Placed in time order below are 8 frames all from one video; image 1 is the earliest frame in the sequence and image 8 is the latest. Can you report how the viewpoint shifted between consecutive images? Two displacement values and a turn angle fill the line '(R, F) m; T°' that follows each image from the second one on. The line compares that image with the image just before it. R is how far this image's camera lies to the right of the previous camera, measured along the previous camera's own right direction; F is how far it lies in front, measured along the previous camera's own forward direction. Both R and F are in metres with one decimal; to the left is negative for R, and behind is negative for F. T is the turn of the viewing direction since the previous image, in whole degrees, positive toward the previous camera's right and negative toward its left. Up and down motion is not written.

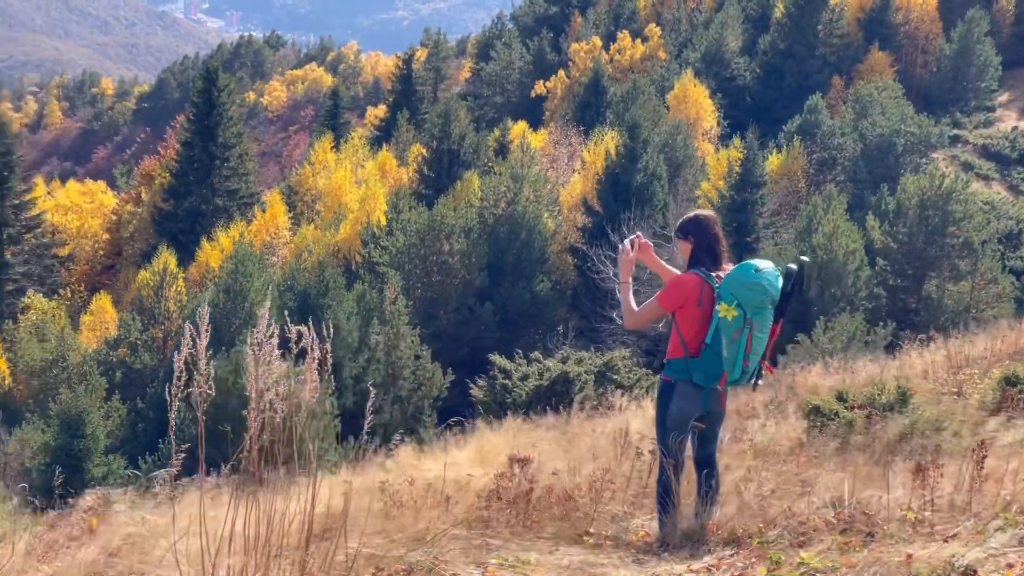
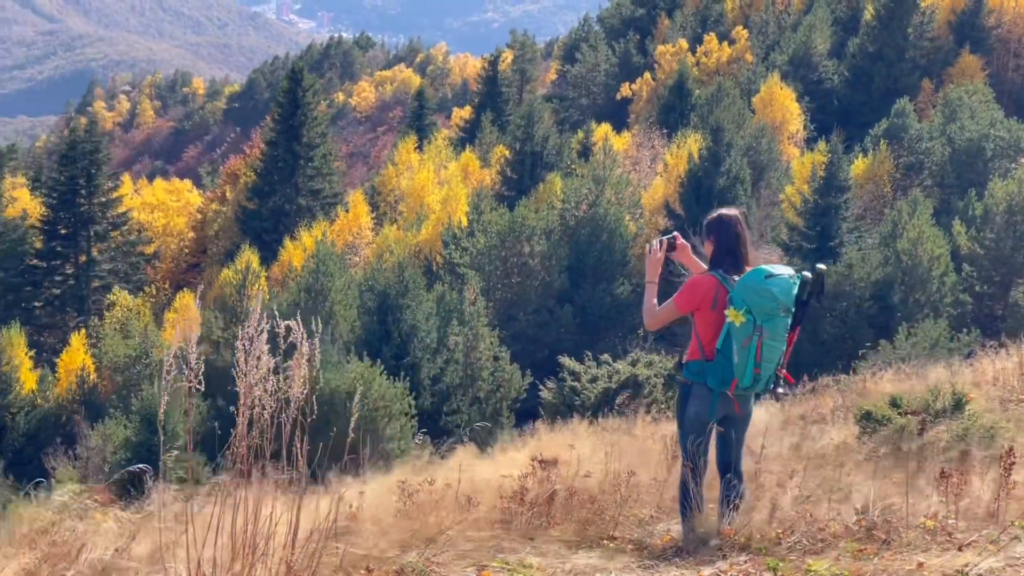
(+0.2, 0.0) m; -5°
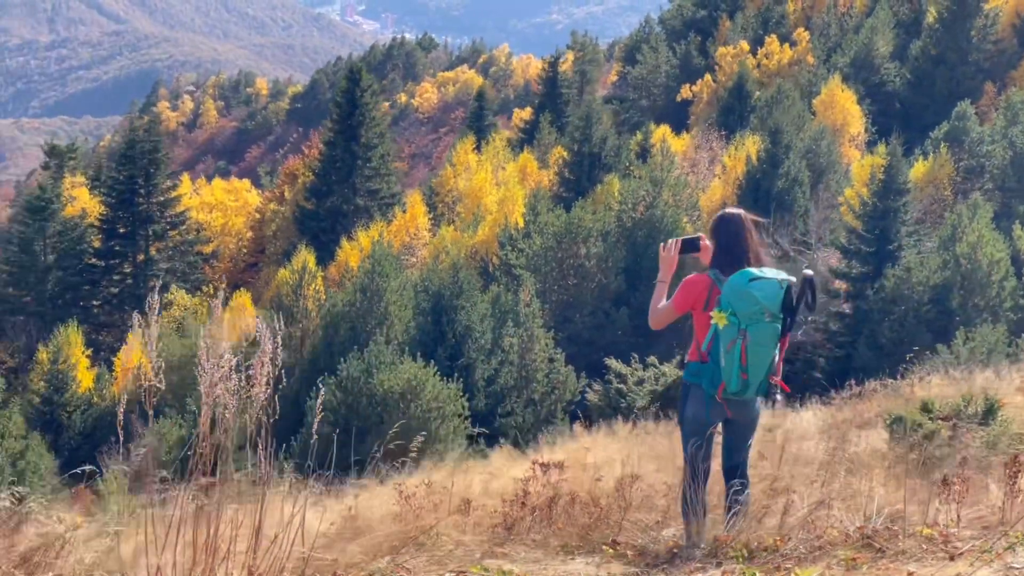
(+0.2, 0.0) m; -3°
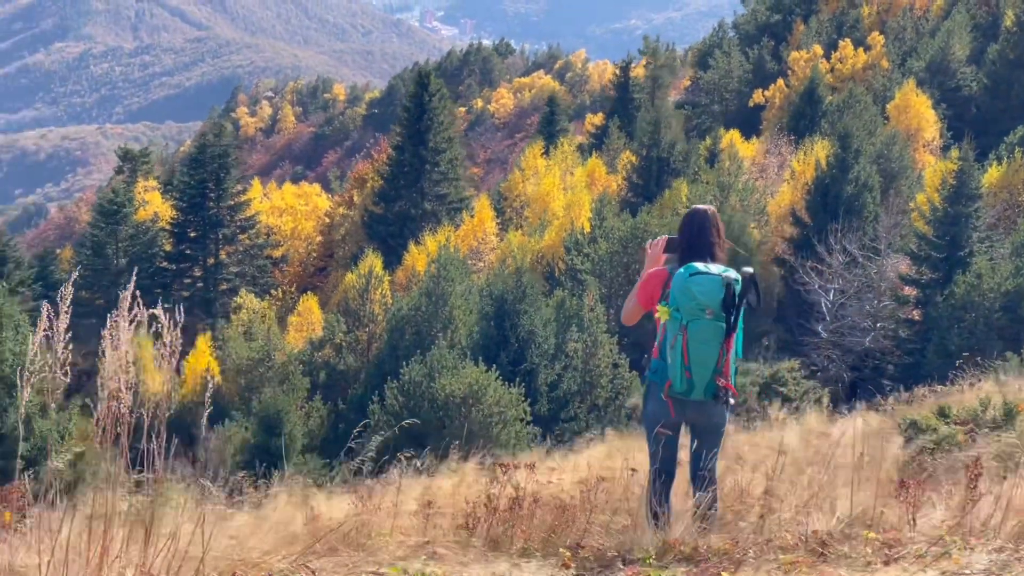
(+0.3, 0.0) m; -4°
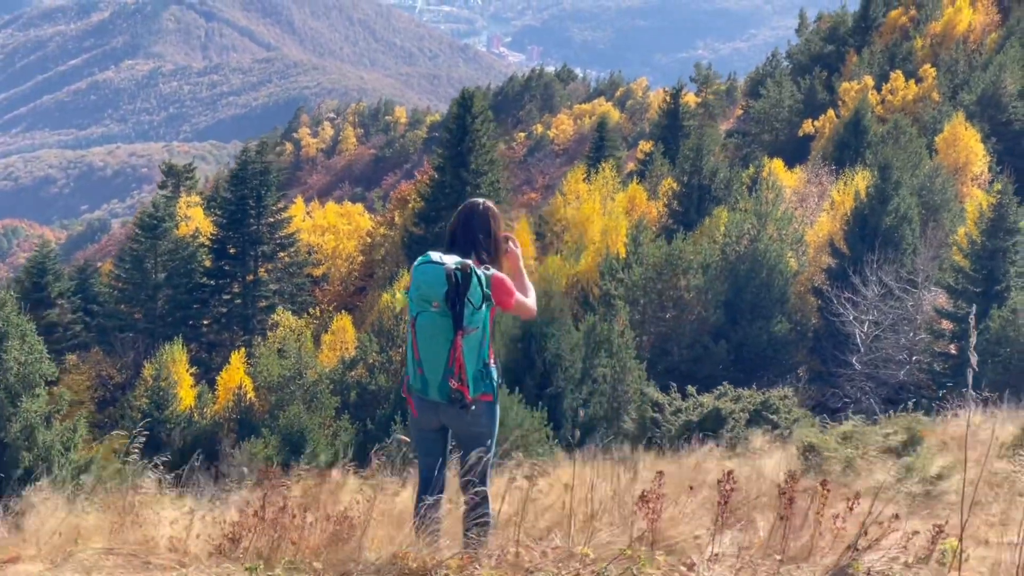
(+0.7, +0.2) m; -1°
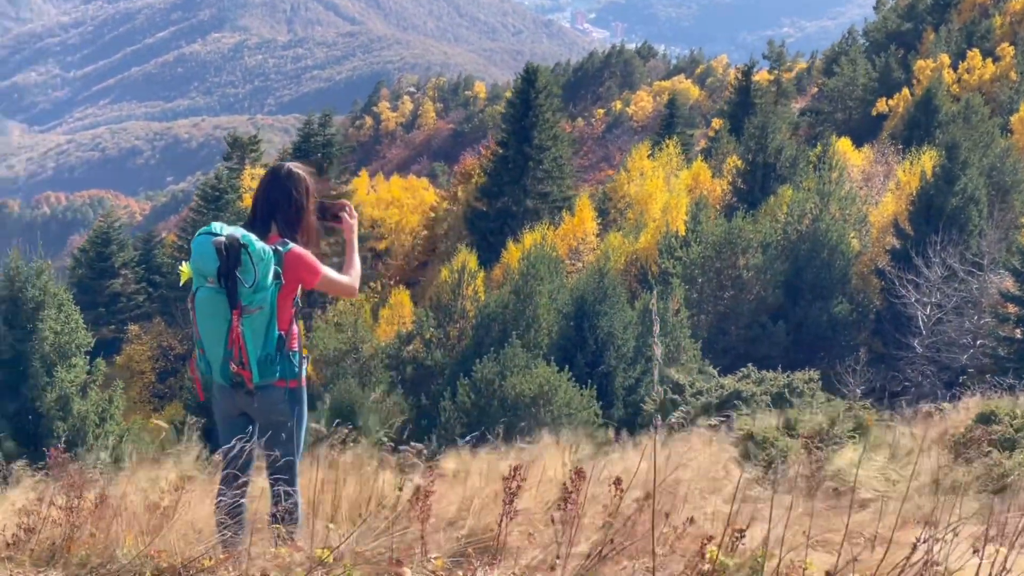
(+0.5, +0.2) m; -1°
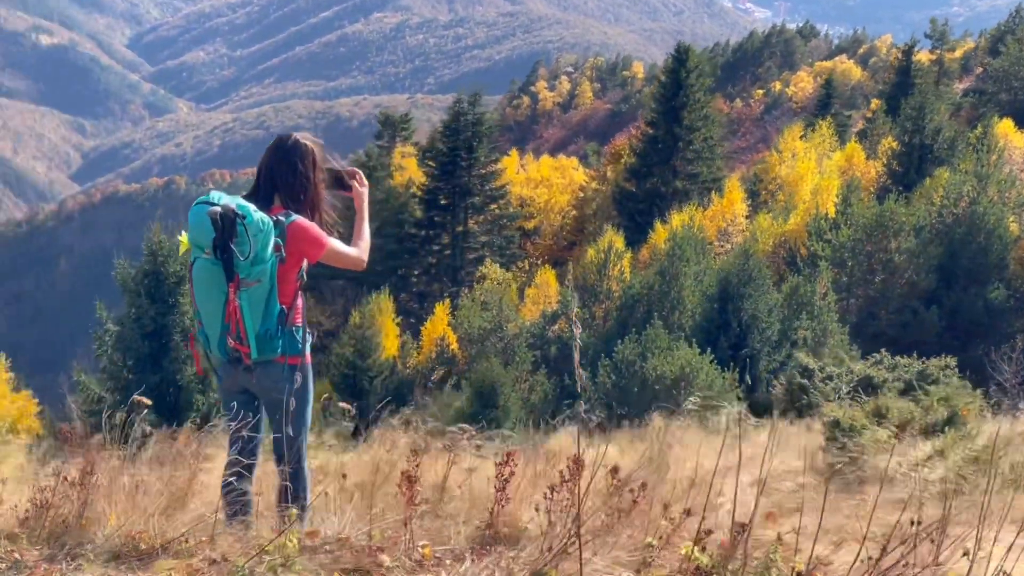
(+0.1, +0.1) m; -5°
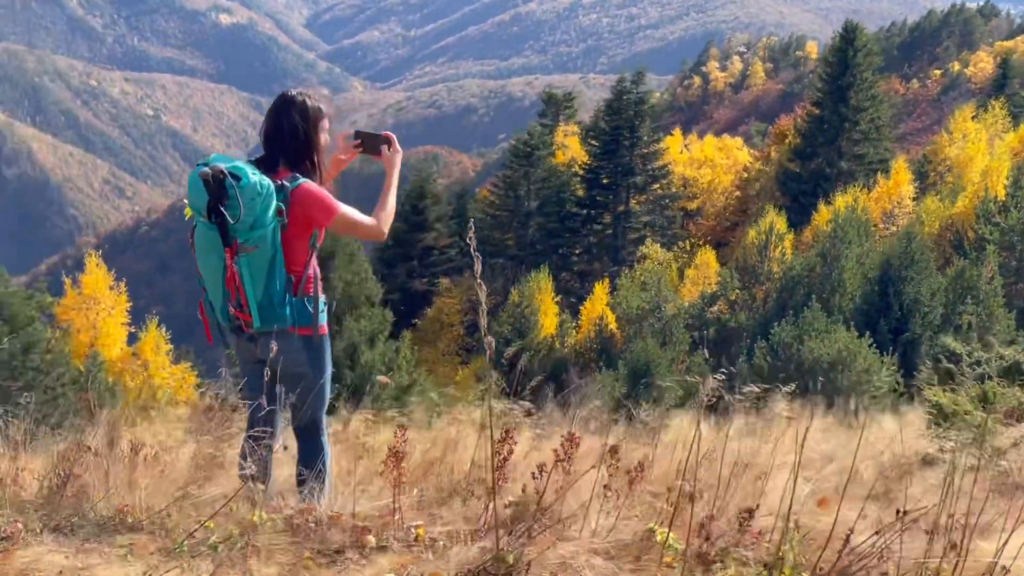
(+0.2, +0.2) m; -8°
